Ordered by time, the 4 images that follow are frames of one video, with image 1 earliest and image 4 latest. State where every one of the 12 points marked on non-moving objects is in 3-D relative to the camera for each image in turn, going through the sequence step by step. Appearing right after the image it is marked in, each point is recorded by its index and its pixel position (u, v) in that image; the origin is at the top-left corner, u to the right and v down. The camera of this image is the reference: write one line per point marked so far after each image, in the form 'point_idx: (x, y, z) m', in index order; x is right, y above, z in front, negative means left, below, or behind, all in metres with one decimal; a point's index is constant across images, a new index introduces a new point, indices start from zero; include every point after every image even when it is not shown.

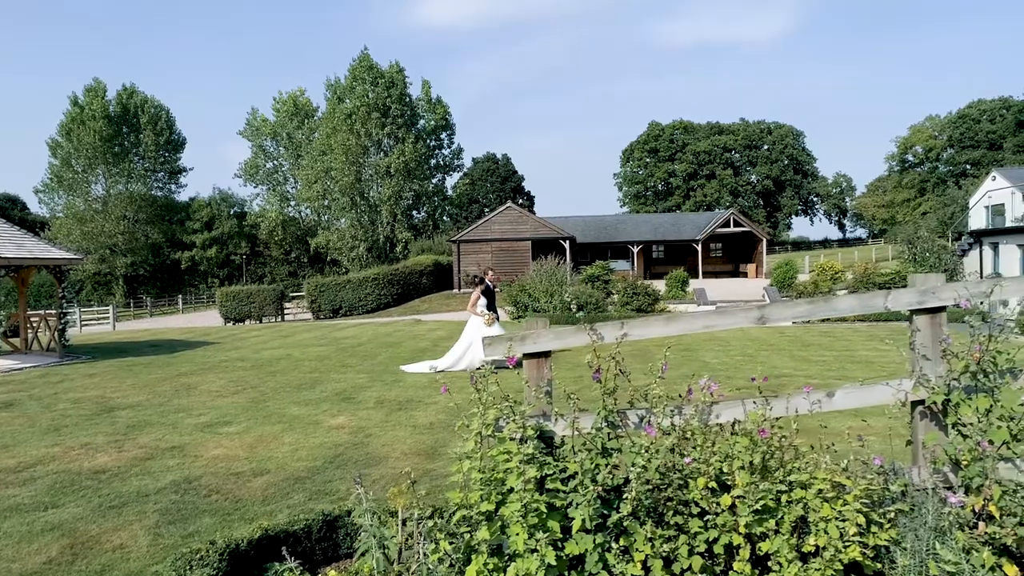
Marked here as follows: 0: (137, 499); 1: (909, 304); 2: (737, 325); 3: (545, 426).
0: (-3.4, -1.9, +5.8) m
1: (+1.8, -0.1, +3.0) m
2: (+1.0, -0.2, +3.0) m
3: (+0.2, -0.6, +2.9) m
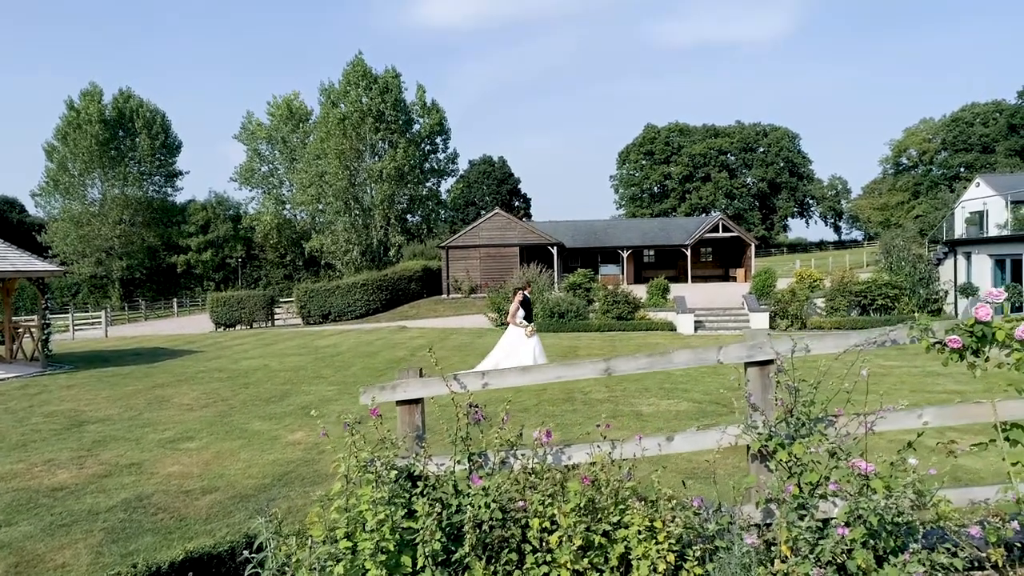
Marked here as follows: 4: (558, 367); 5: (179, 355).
0: (-4.0, -2.2, +6.1) m
1: (+1.1, -0.4, +3.3) m
2: (+0.4, -0.4, +3.3) m
3: (-0.5, -0.9, +3.3) m
4: (+0.2, -0.4, +3.3) m
5: (-9.5, -1.9, +18.6) m
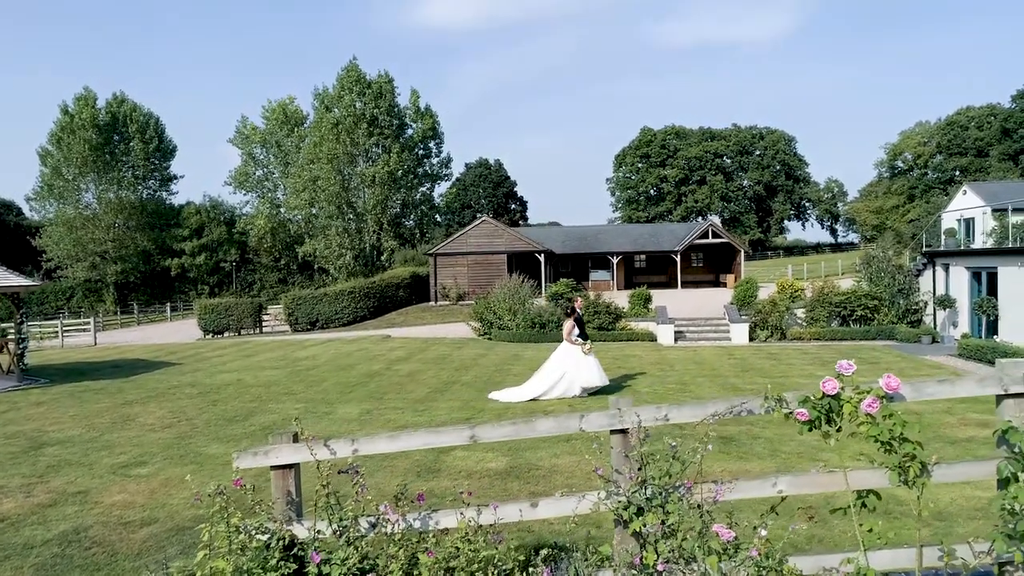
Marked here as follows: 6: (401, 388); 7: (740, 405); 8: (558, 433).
0: (-4.7, -2.5, +6.2) m
1: (+0.4, -0.7, +3.3) m
2: (-0.3, -0.8, +3.4) m
3: (-1.2, -1.3, +3.3) m
4: (-0.5, -0.8, +3.4) m
5: (-10.2, -2.3, +18.7) m
6: (-2.5, -2.3, +14.6) m
7: (+1.2, -0.6, +3.3) m
8: (+0.2, -0.8, +3.4) m
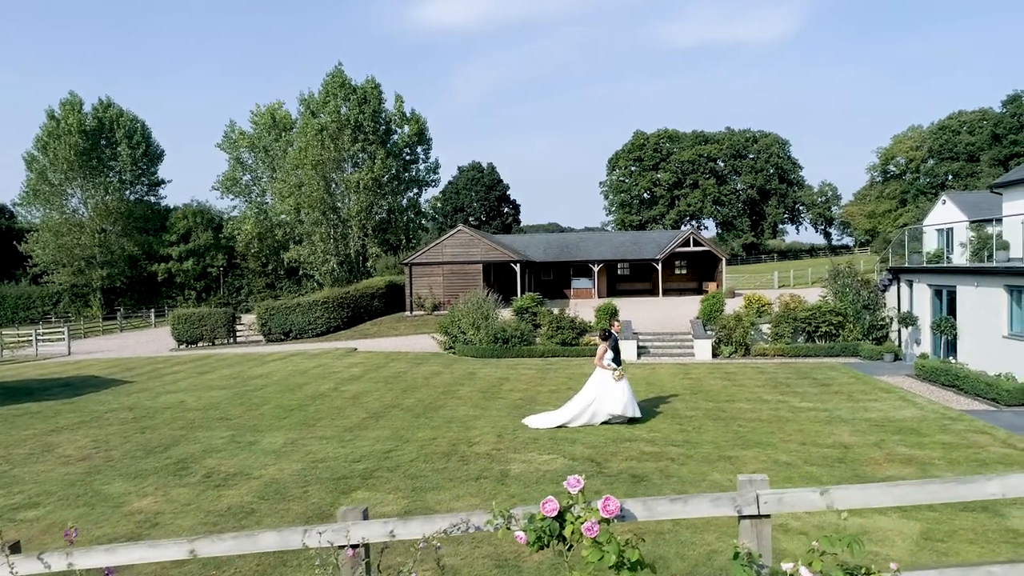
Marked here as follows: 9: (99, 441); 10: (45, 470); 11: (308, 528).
0: (-6.1, -3.0, +6.0) m
1: (-0.9, -1.2, +3.2) m
2: (-1.7, -1.3, +3.2) m
3: (-2.6, -1.8, +3.1) m
4: (-1.8, -1.3, +3.2) m
5: (-11.5, -2.8, +18.5) m
6: (-3.8, -2.8, +14.5) m
7: (-0.2, -1.1, +3.1) m
8: (-1.1, -1.3, +3.2) m
9: (-7.7, -2.9, +12.2) m
10: (-7.5, -2.9, +10.4) m
11: (-1.0, -1.2, +3.2) m
